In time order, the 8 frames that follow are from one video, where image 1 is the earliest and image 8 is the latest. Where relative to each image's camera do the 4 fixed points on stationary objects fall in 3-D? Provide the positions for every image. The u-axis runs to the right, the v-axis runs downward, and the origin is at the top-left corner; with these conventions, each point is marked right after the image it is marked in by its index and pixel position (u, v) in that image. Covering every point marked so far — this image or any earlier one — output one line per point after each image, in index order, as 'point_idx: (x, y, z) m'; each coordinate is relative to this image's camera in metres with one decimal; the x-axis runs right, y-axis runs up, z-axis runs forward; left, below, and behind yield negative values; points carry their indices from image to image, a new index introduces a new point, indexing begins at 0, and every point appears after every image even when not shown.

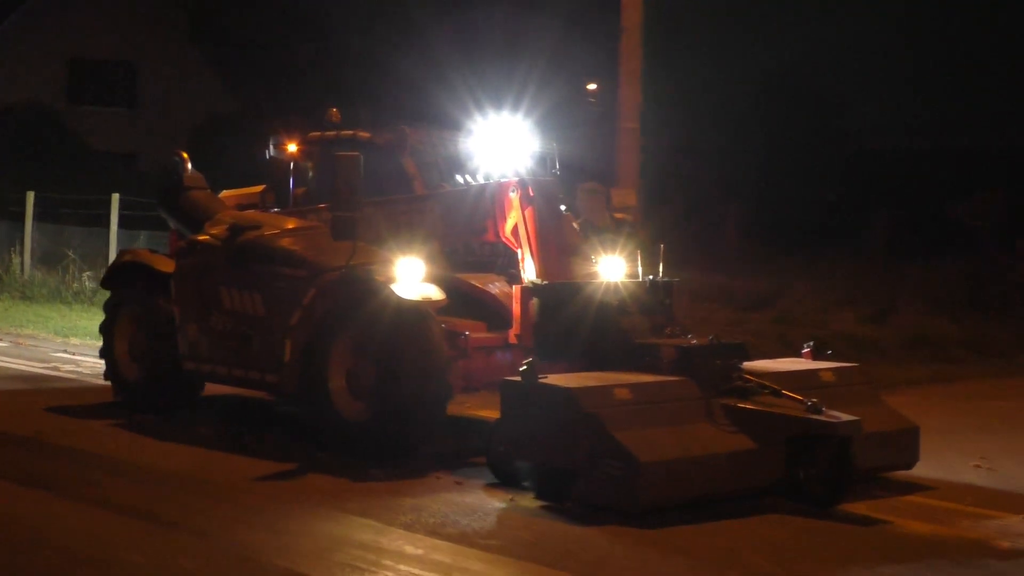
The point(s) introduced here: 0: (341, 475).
0: (-1.1, -1.3, +7.6) m
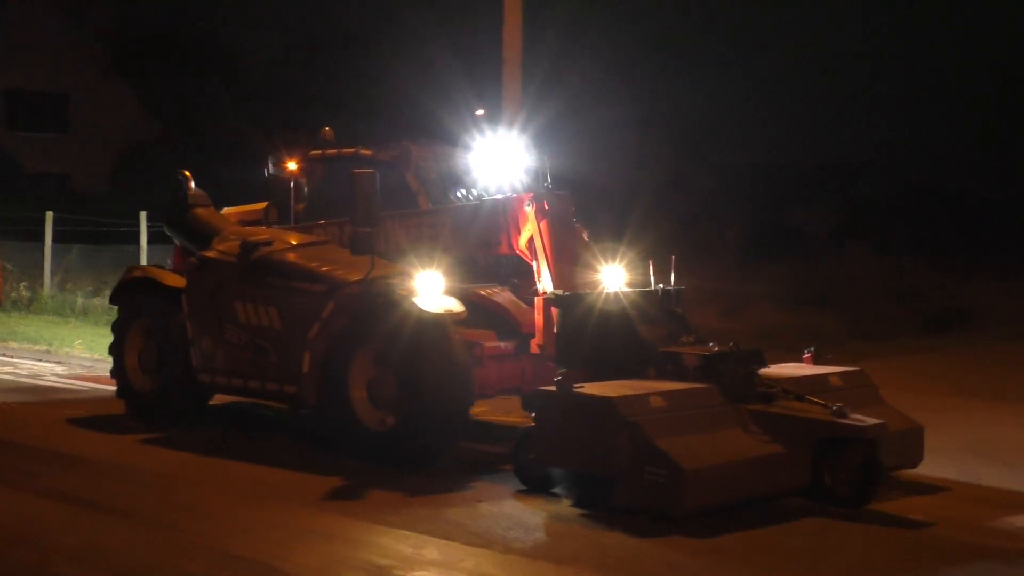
0: (-1.0, -1.4, +7.7) m
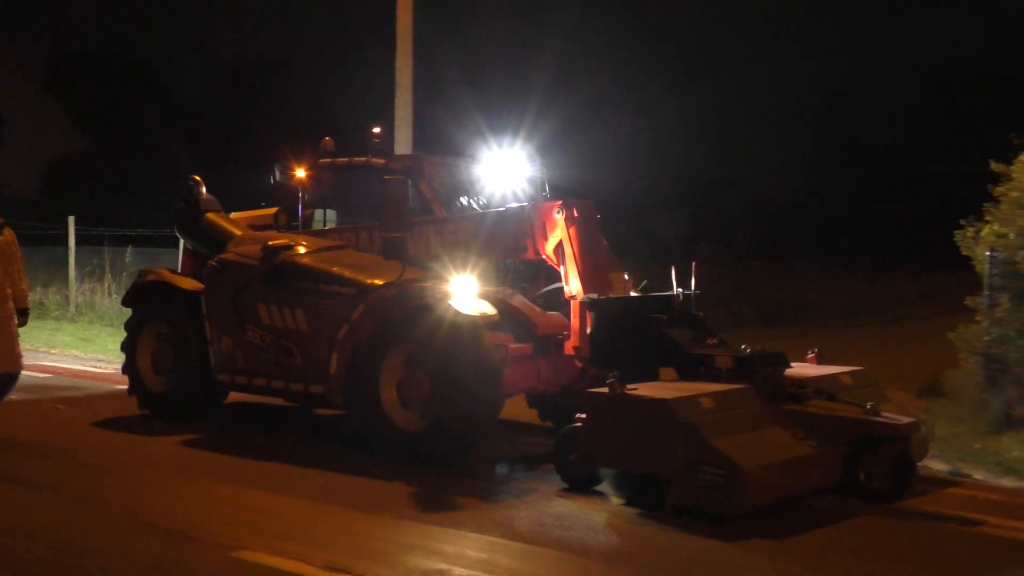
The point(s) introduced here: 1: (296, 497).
0: (-0.7, -1.4, +7.9) m
1: (-1.5, -1.4, +7.5) m
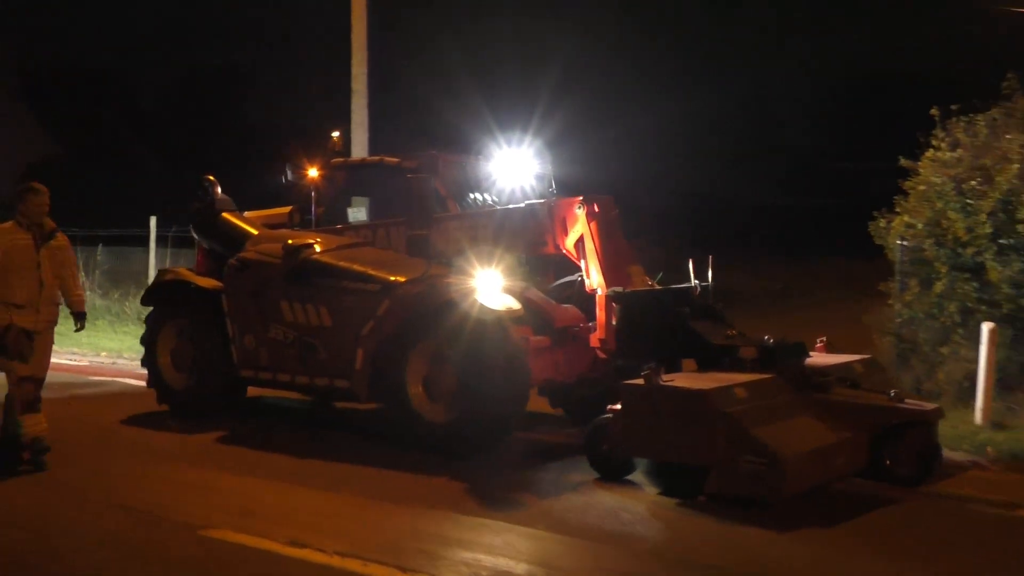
0: (-0.5, -1.4, +8.1) m
1: (-1.2, -1.4, +7.7) m
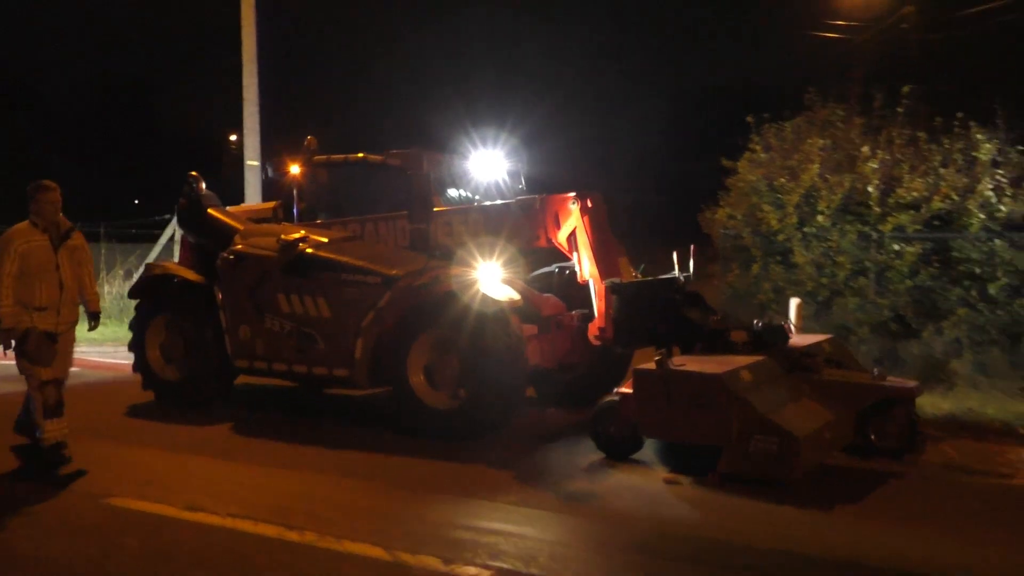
0: (-0.5, -1.3, +8.5) m
1: (-1.2, -1.4, +8.0) m
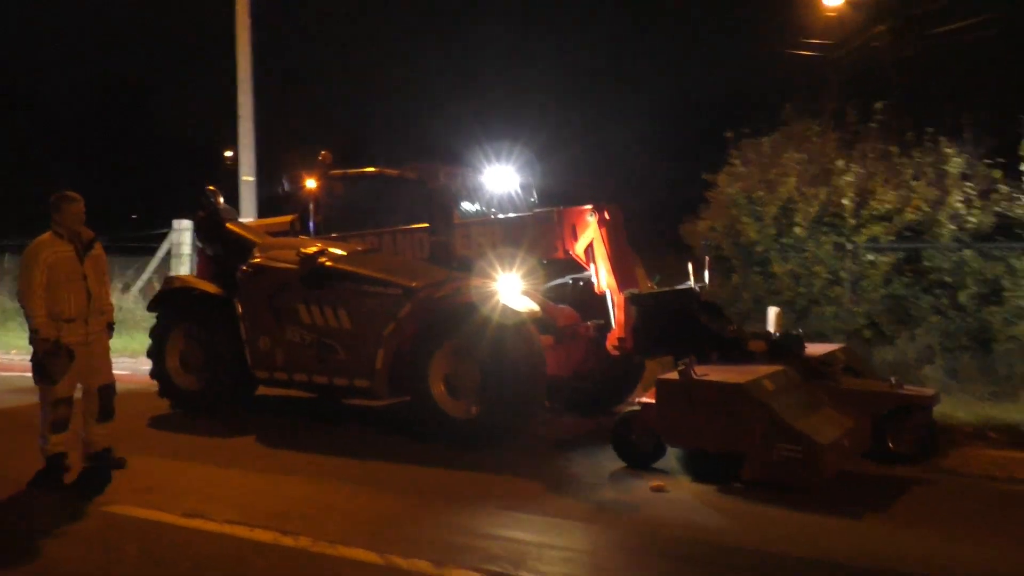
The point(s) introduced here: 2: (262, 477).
0: (-0.3, -1.4, +8.6) m
1: (-1.0, -1.5, +8.1) m
2: (-1.9, -1.4, +8.5) m
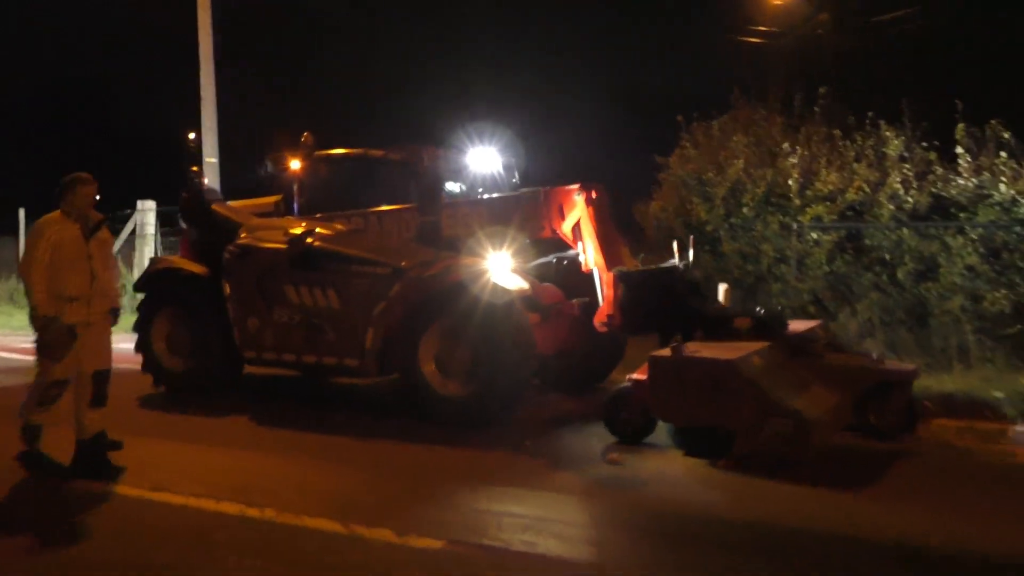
0: (-0.4, -1.2, +8.8) m
1: (-1.0, -1.3, +8.2) m
2: (-1.9, -1.3, +8.5) m
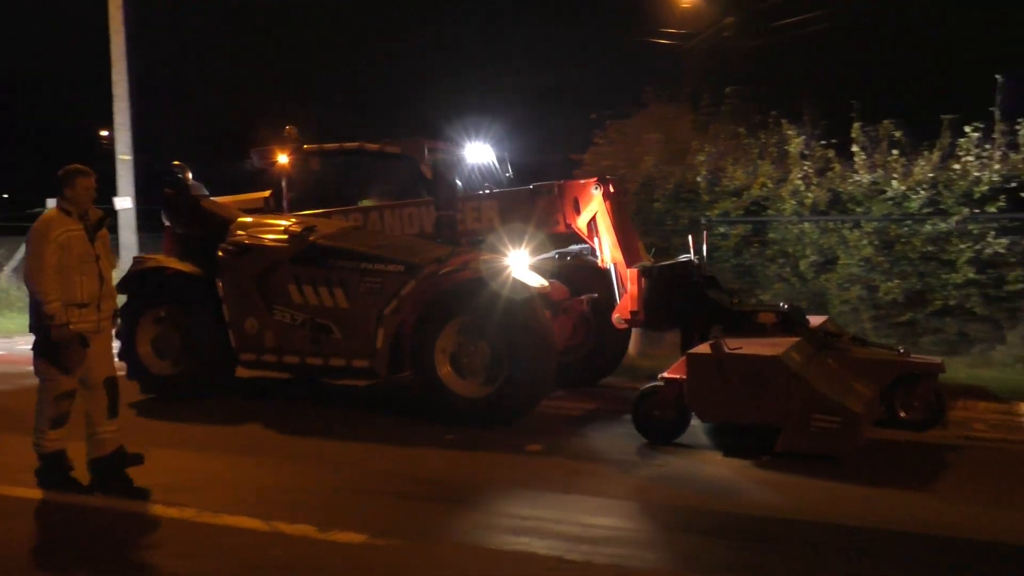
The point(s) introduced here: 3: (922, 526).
0: (-0.2, -1.2, +8.5) m
1: (-0.8, -1.3, +8.0) m
2: (-1.7, -1.3, +8.2) m
3: (+2.5, -1.4, +6.6) m
